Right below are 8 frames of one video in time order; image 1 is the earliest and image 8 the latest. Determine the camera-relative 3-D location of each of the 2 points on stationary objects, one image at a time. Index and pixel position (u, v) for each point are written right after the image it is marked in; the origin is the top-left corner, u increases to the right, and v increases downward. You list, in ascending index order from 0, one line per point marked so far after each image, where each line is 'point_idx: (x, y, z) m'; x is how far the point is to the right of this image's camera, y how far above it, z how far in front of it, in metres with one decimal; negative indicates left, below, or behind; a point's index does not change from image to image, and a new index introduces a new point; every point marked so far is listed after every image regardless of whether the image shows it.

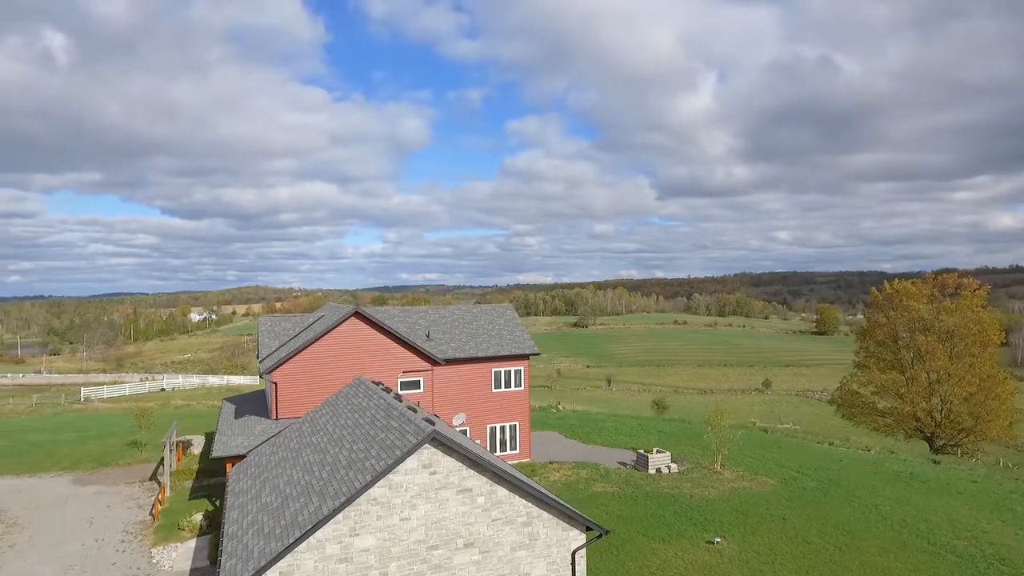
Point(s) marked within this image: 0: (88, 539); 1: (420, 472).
0: (-12.4, -7.3, +17.9) m
1: (-1.6, -3.3, +10.9) m
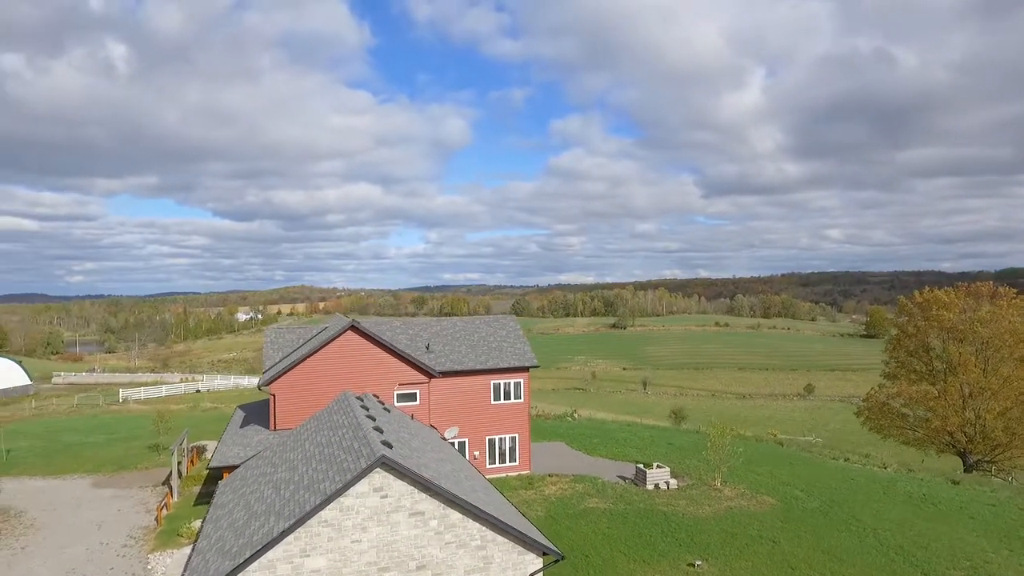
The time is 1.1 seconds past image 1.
0: (-12.8, -7.8, +18.8) m
1: (-2.6, -3.8, +11.2) m
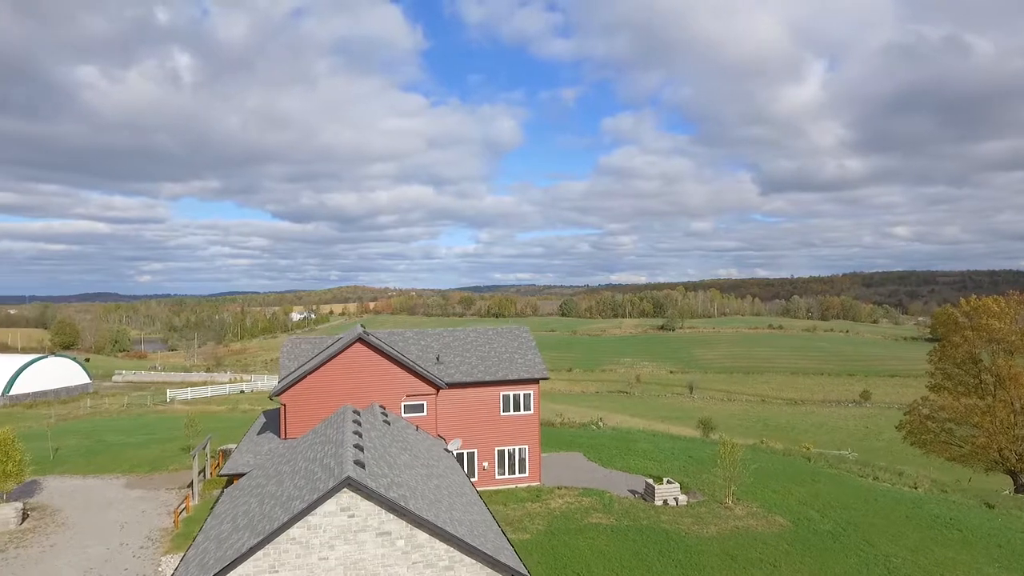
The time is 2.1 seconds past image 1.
0: (-12.9, -8.3, +19.9) m
1: (-3.2, -4.2, +11.5) m
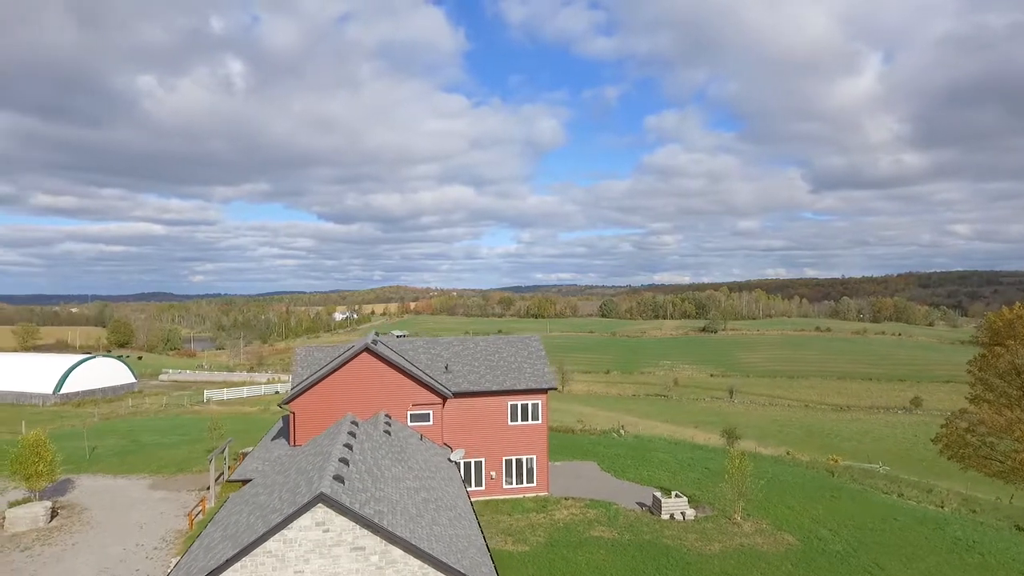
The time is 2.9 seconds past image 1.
0: (-12.9, -8.7, +20.8) m
1: (-3.8, -4.6, +11.8) m
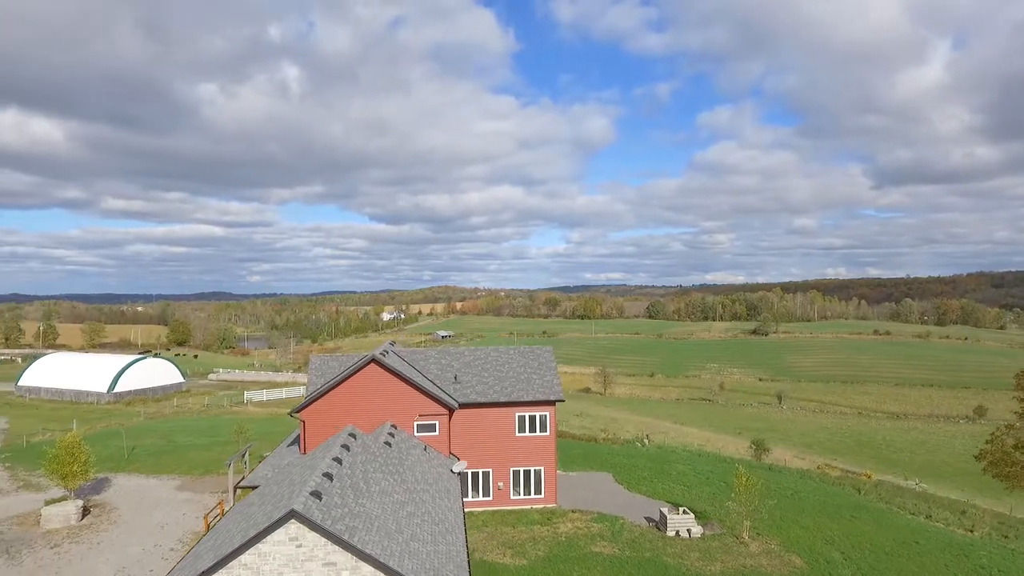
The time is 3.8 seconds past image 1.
0: (-12.9, -9.1, +21.9) m
1: (-4.5, -5.1, +12.3) m
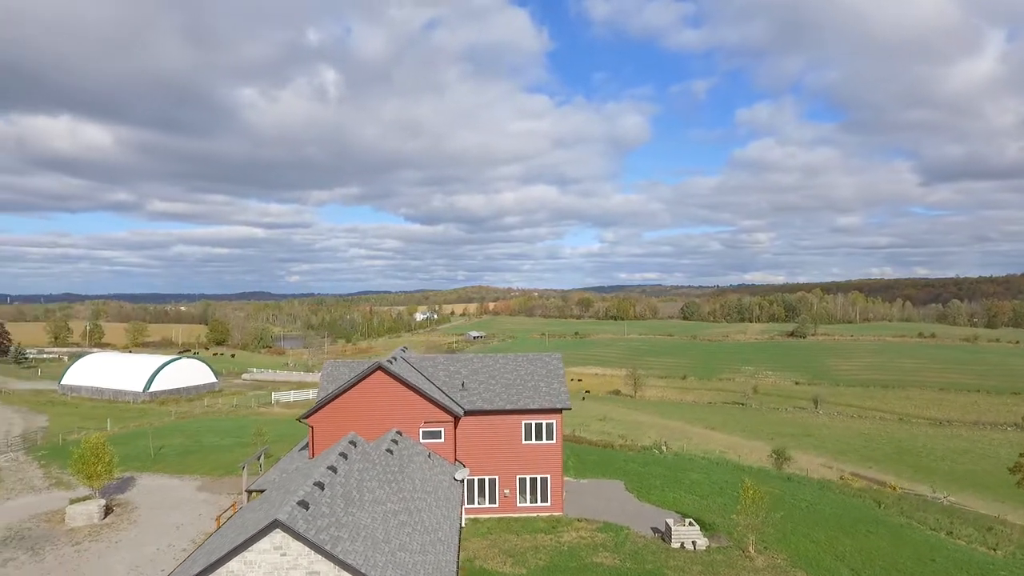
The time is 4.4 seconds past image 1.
0: (-12.8, -9.4, +22.6) m
1: (-4.9, -5.4, +12.6) m
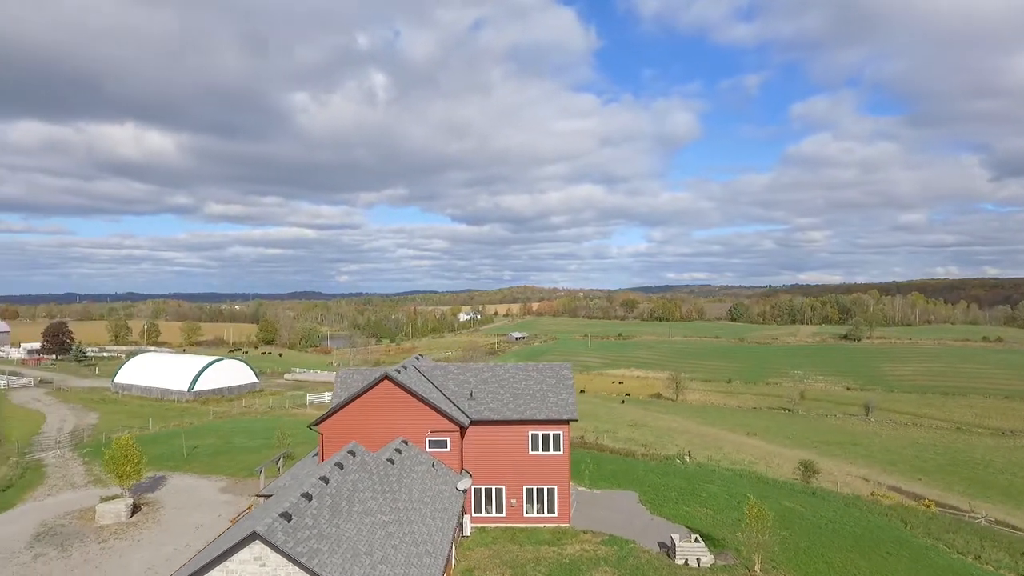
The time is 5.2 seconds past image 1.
0: (-12.7, -9.9, +23.6) m
1: (-5.5, -5.8, +13.1) m
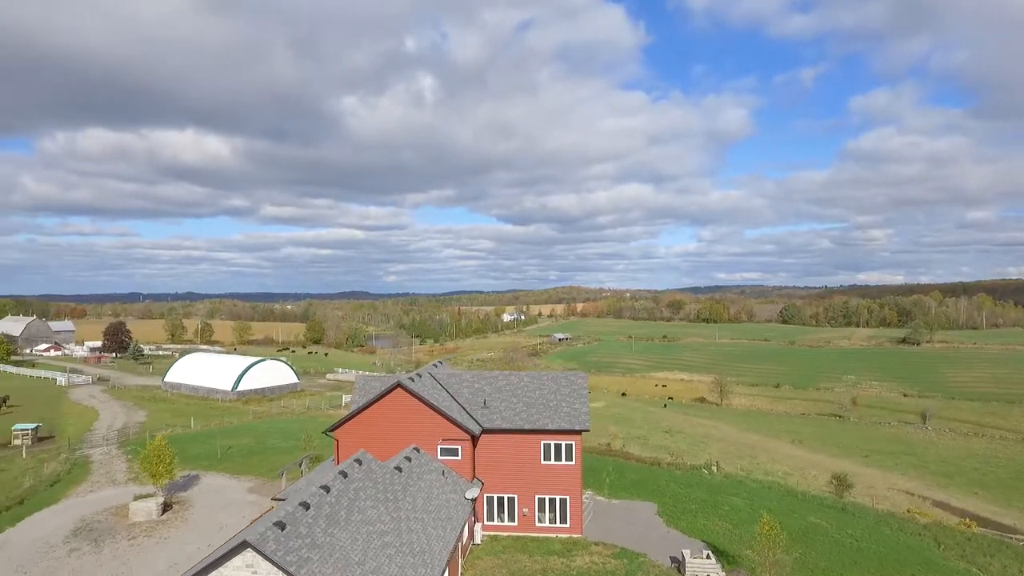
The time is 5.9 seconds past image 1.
0: (-12.3, -10.2, +24.6) m
1: (-5.9, -6.2, +13.5) m
